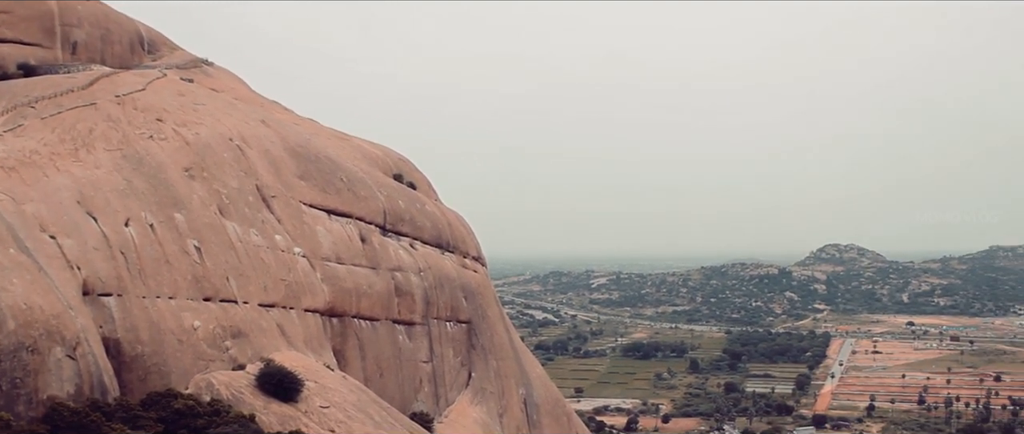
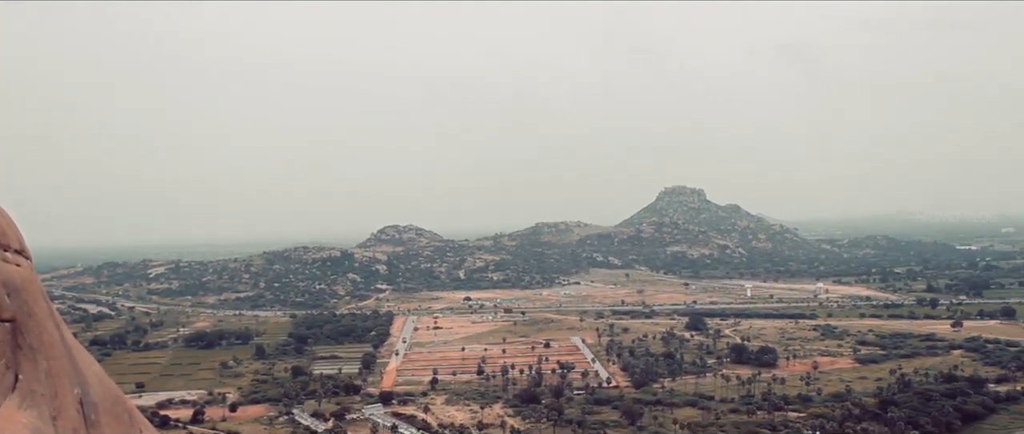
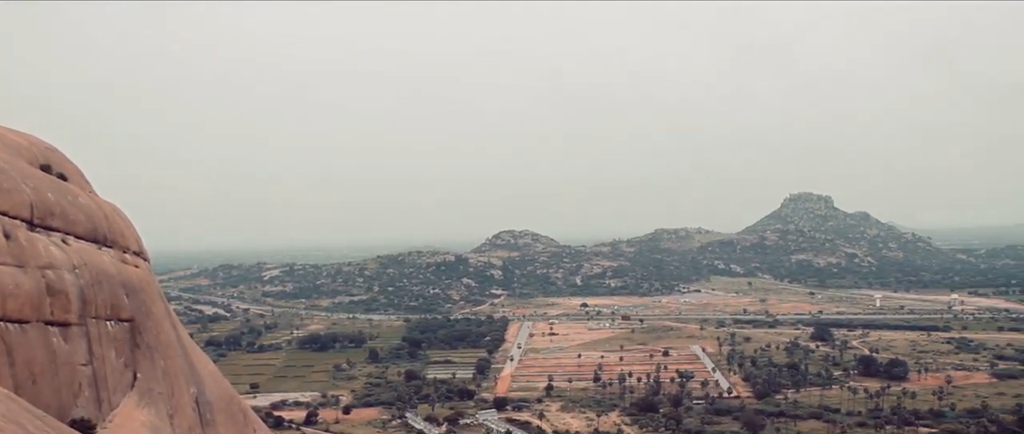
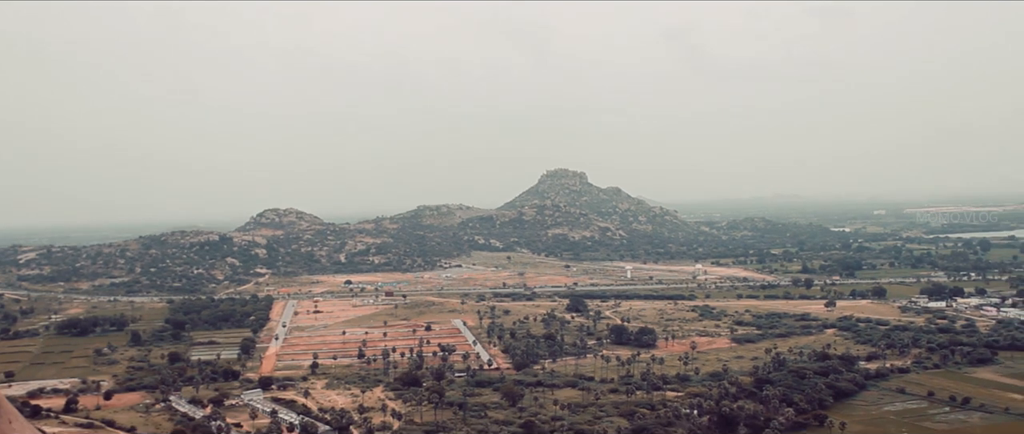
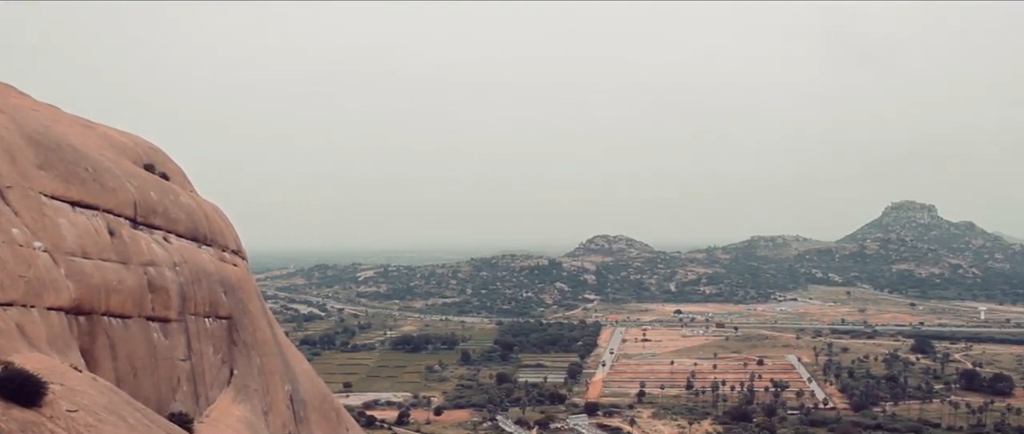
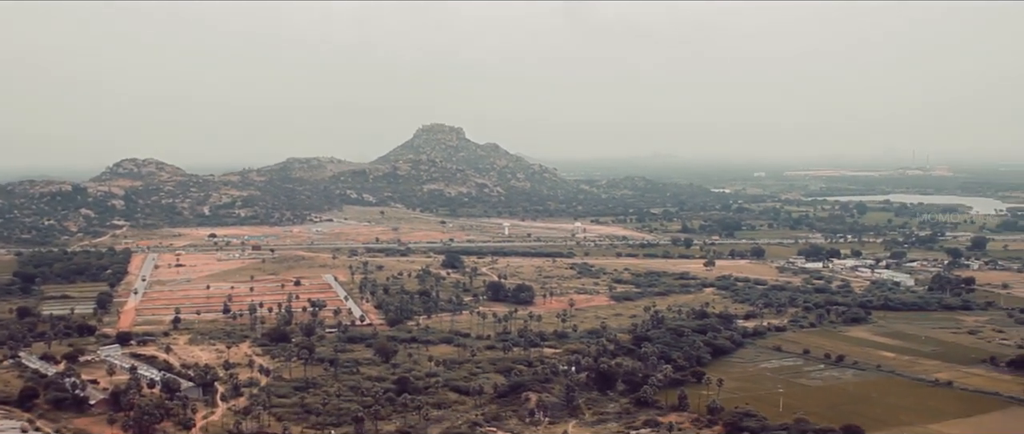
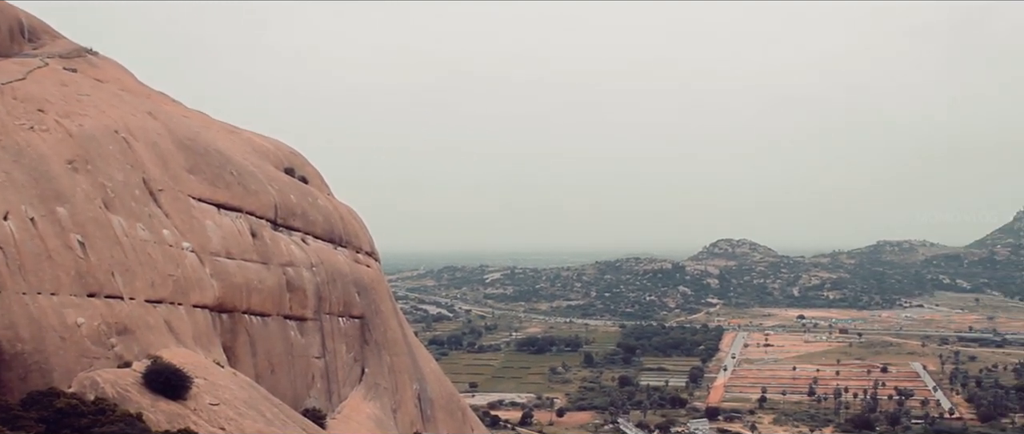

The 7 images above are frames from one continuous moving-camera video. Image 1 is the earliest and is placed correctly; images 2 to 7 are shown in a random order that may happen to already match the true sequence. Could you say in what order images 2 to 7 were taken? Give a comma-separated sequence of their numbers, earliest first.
7, 5, 3, 2, 4, 6
